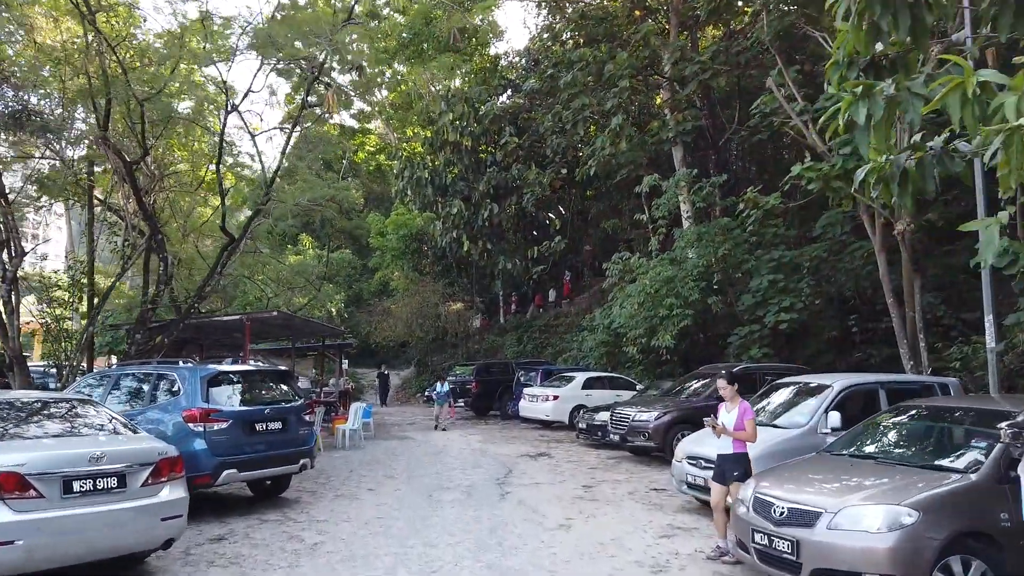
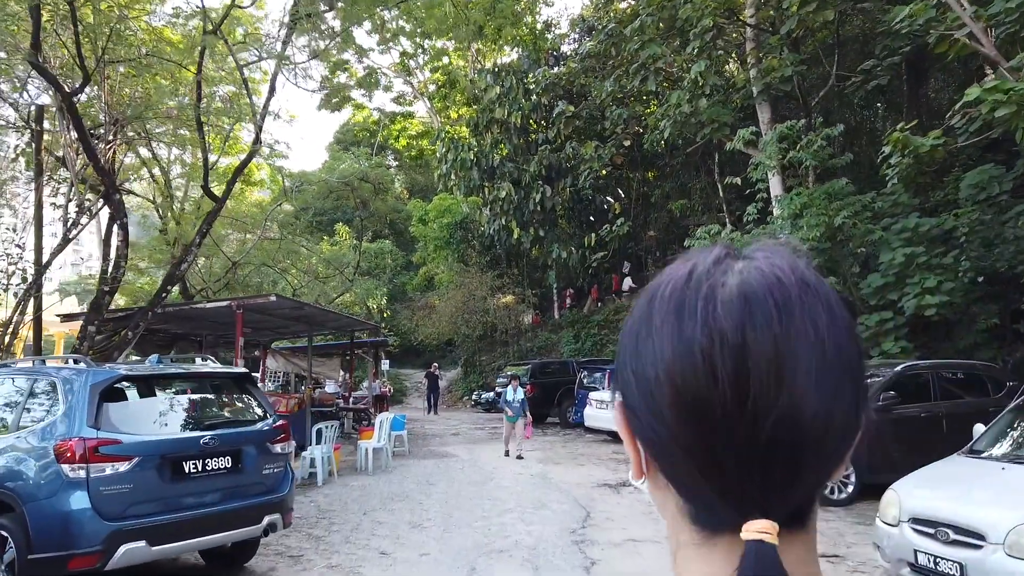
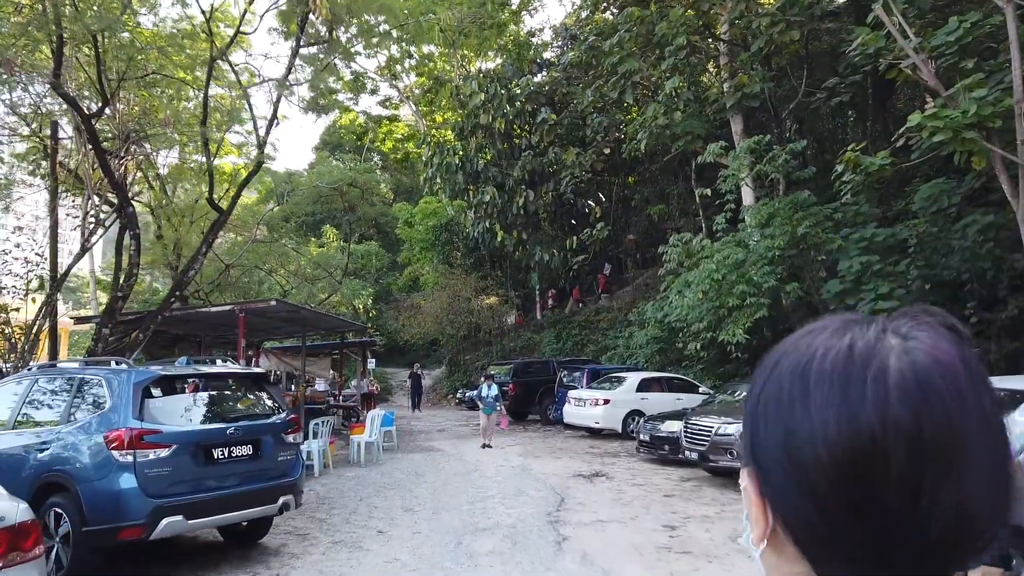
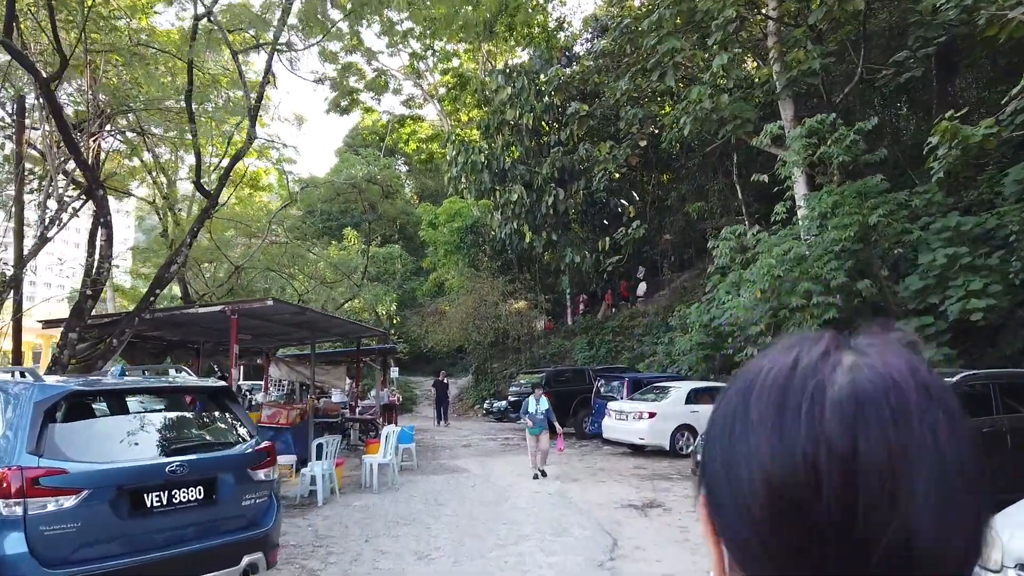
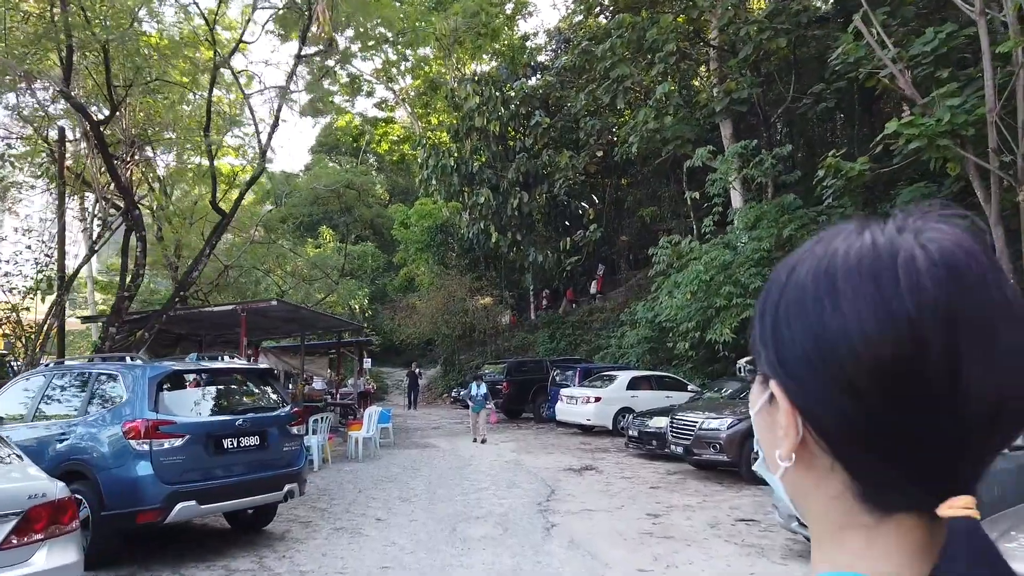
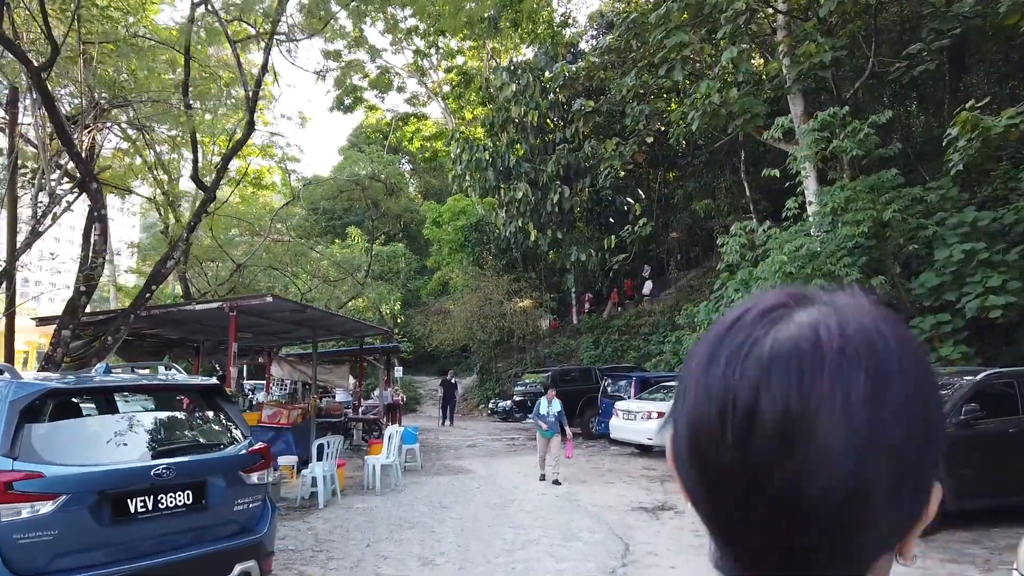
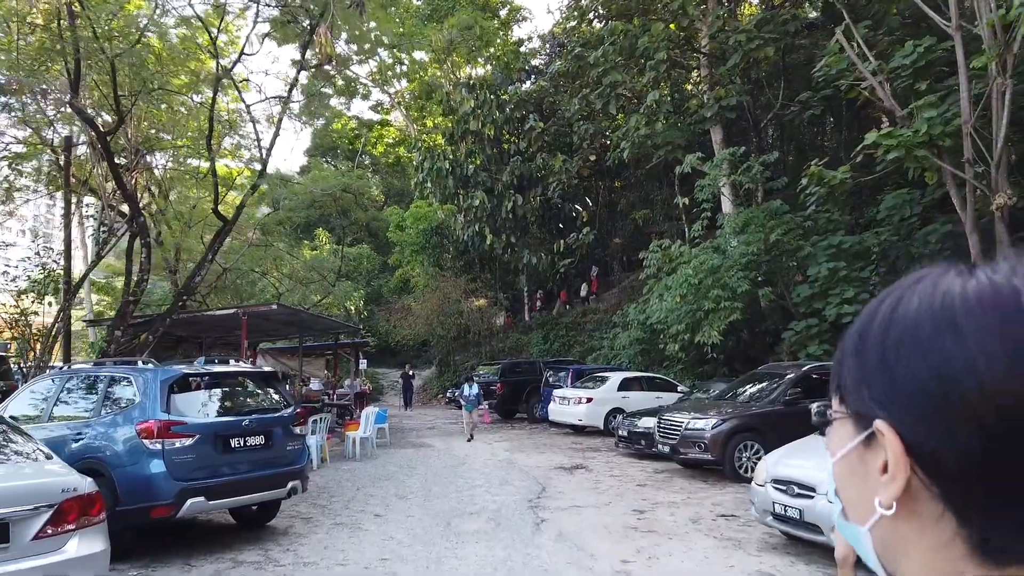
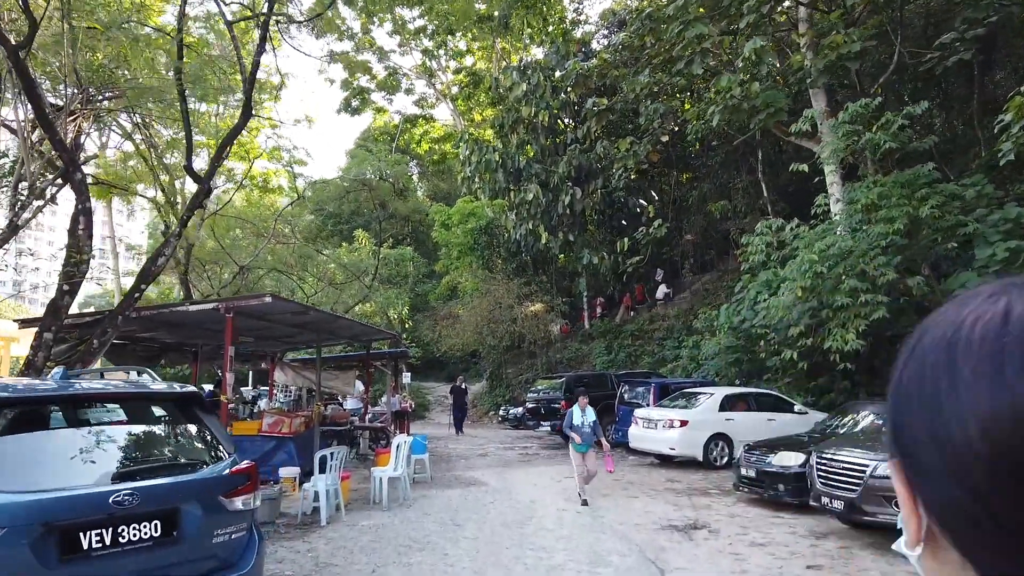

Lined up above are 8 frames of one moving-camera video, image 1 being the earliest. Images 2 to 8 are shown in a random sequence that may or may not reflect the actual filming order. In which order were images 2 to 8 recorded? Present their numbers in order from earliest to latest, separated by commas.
7, 5, 3, 2, 4, 6, 8
